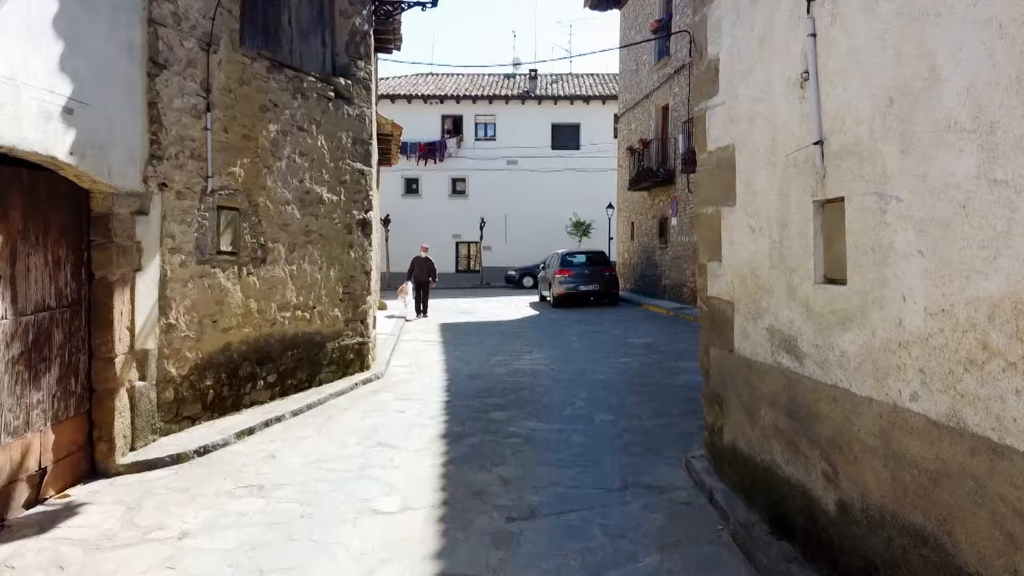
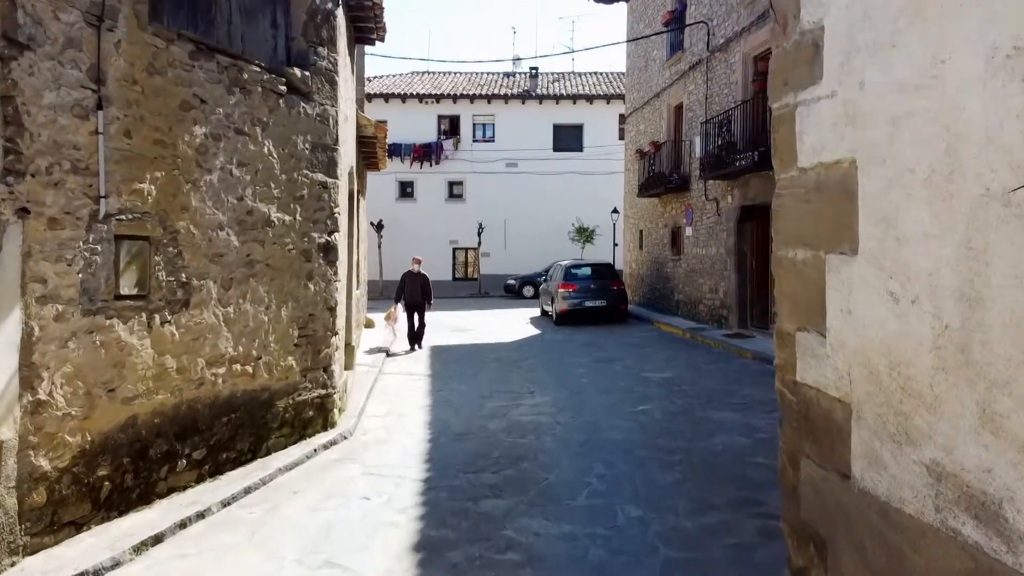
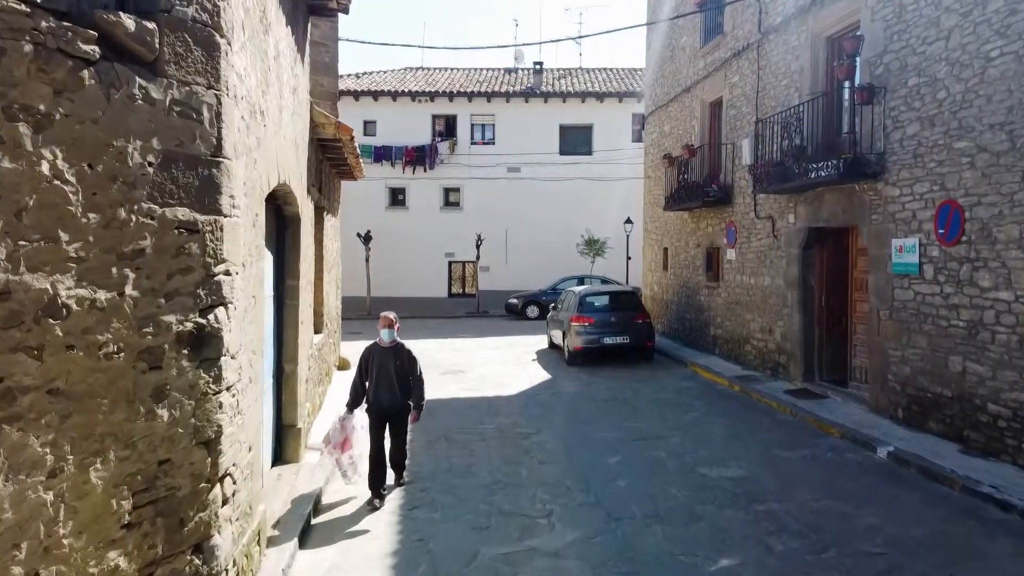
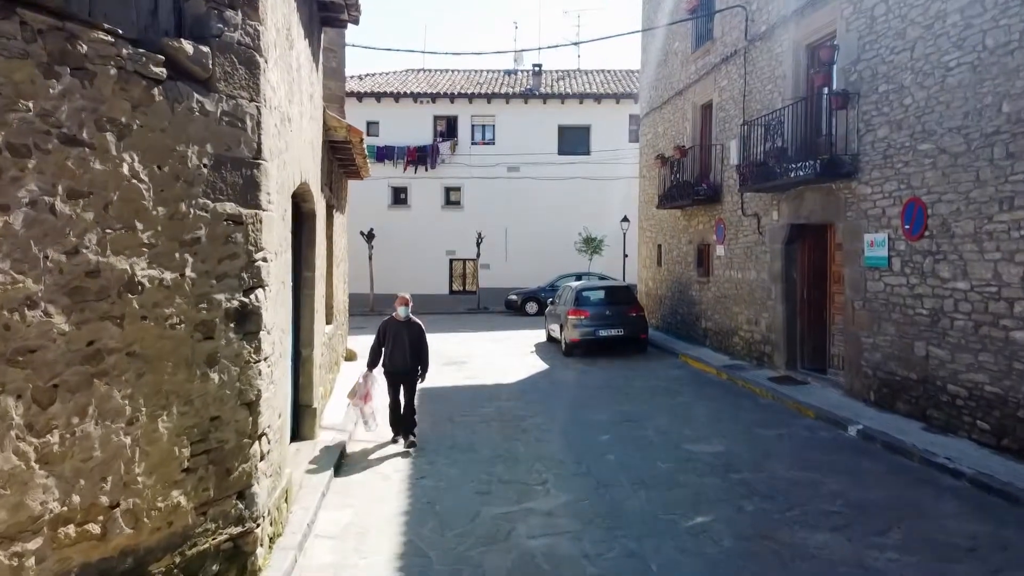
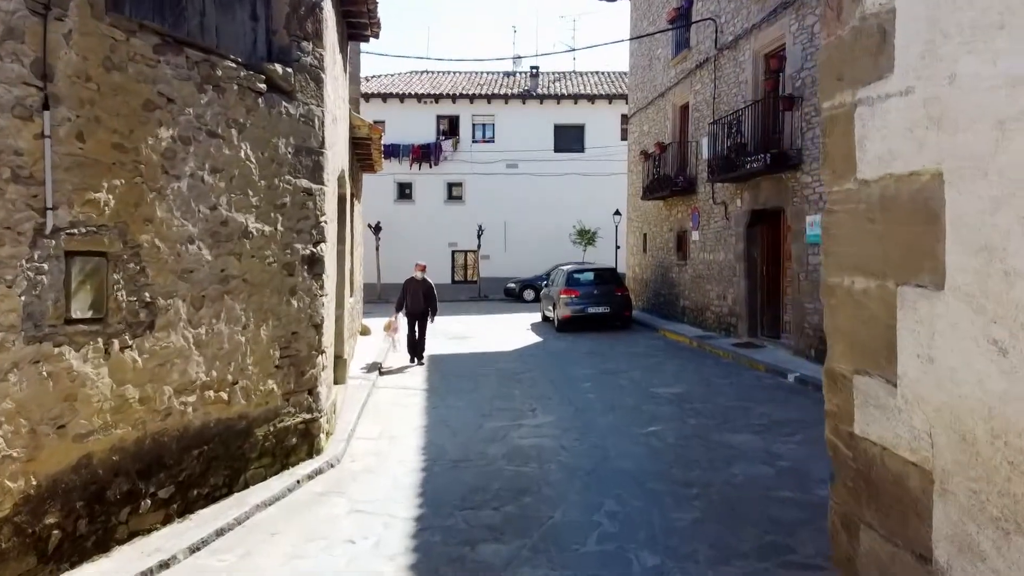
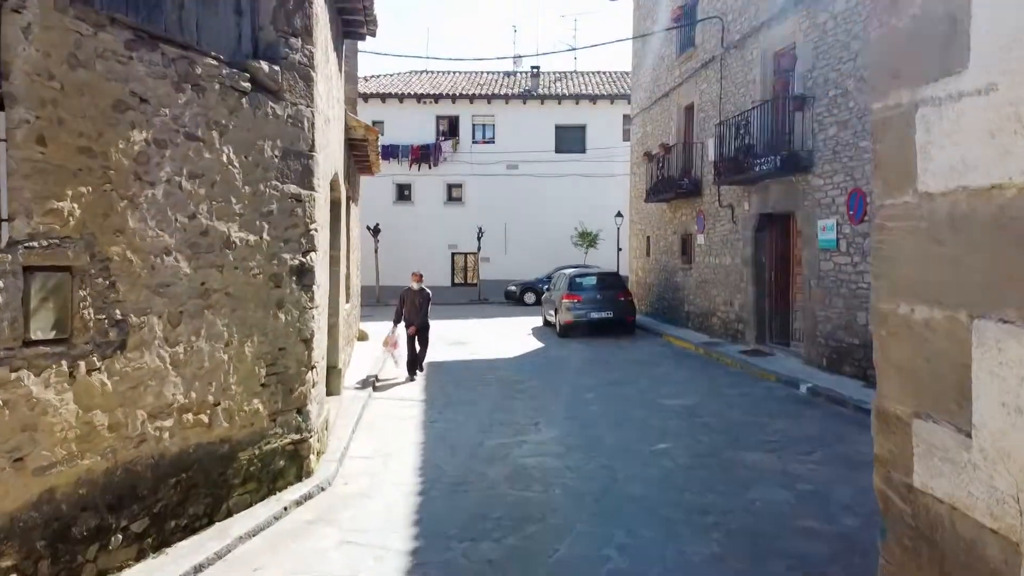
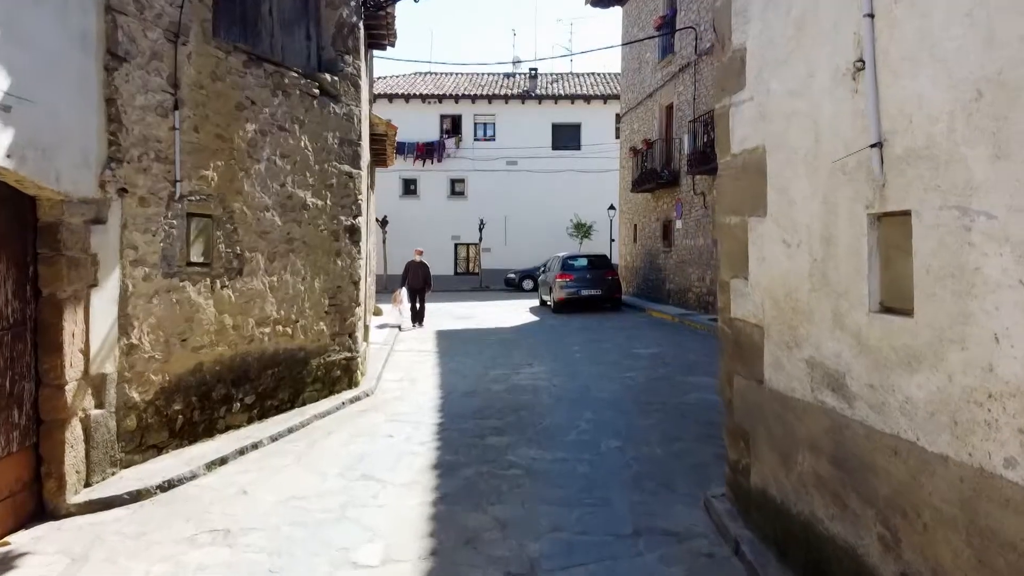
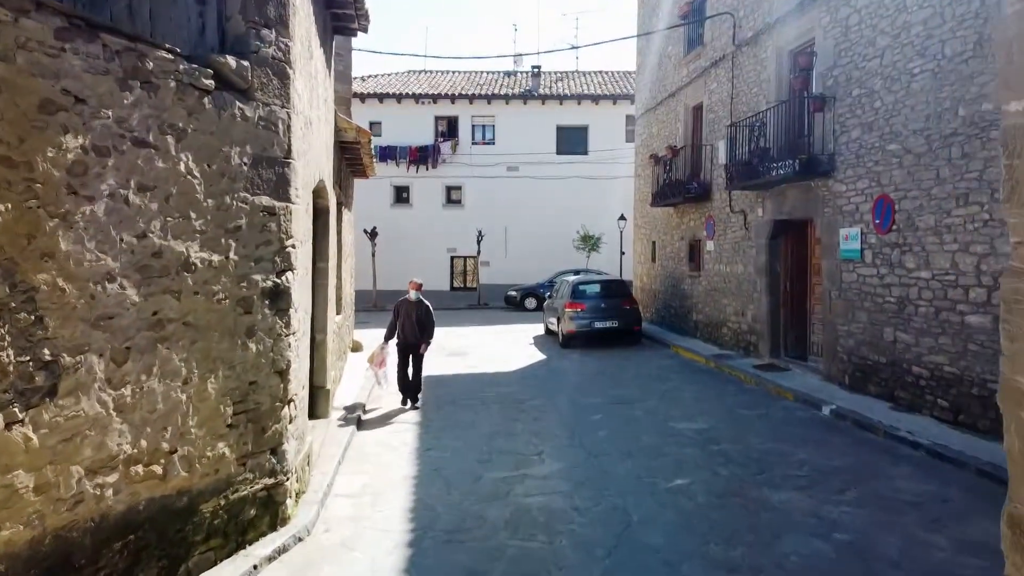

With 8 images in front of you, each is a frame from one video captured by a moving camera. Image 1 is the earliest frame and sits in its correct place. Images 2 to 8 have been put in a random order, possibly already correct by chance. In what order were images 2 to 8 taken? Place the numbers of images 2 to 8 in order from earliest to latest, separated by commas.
7, 2, 5, 6, 8, 4, 3
